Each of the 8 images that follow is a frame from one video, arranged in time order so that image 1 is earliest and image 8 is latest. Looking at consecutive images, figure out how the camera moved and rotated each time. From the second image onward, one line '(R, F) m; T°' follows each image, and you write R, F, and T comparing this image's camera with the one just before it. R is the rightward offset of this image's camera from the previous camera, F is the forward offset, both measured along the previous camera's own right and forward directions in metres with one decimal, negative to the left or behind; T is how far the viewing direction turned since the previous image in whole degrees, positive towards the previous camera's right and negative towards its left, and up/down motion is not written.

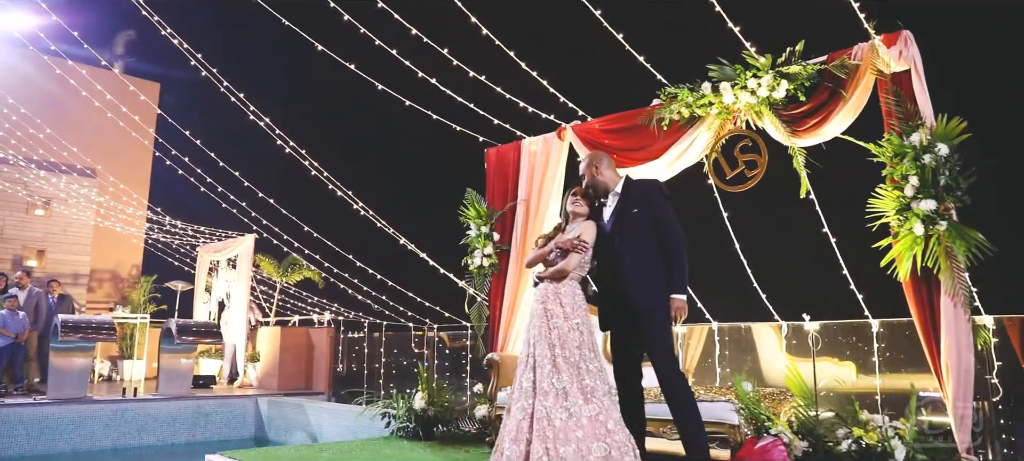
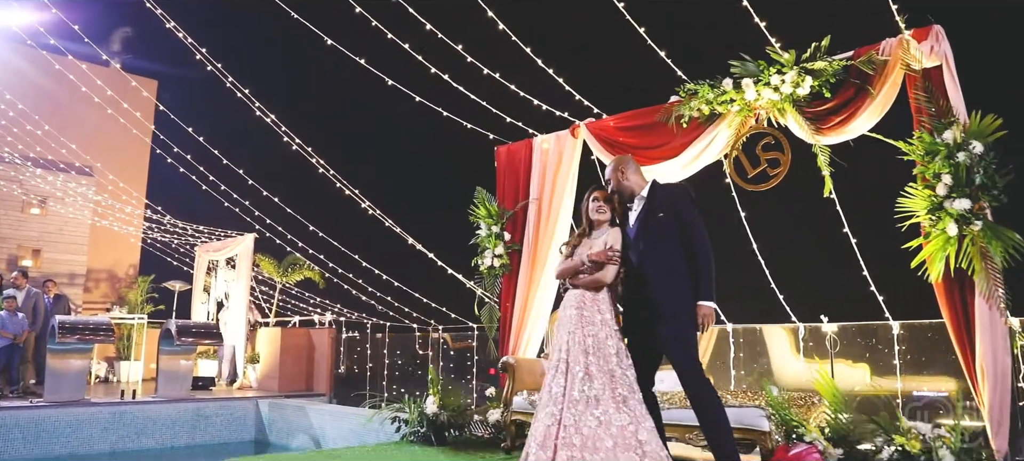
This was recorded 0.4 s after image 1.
(-0.1, +0.1) m; 0°
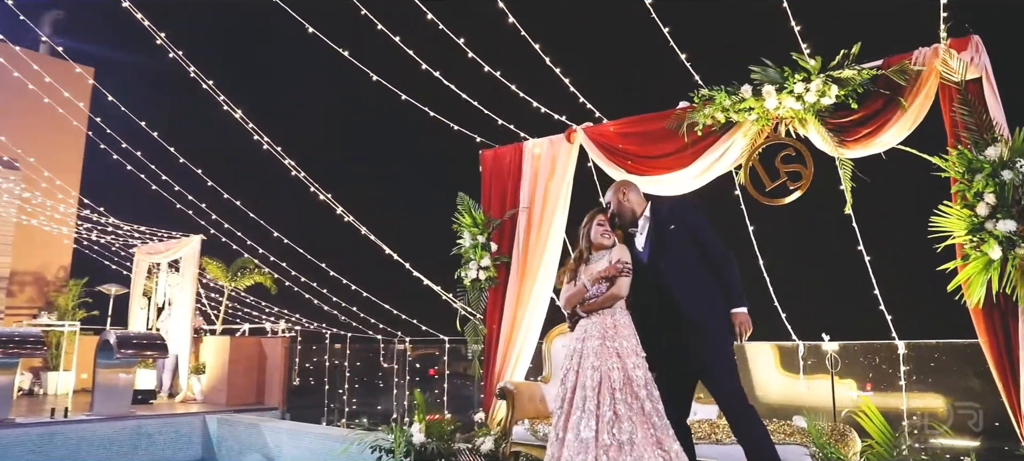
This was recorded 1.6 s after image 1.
(-0.3, +0.4) m; +5°
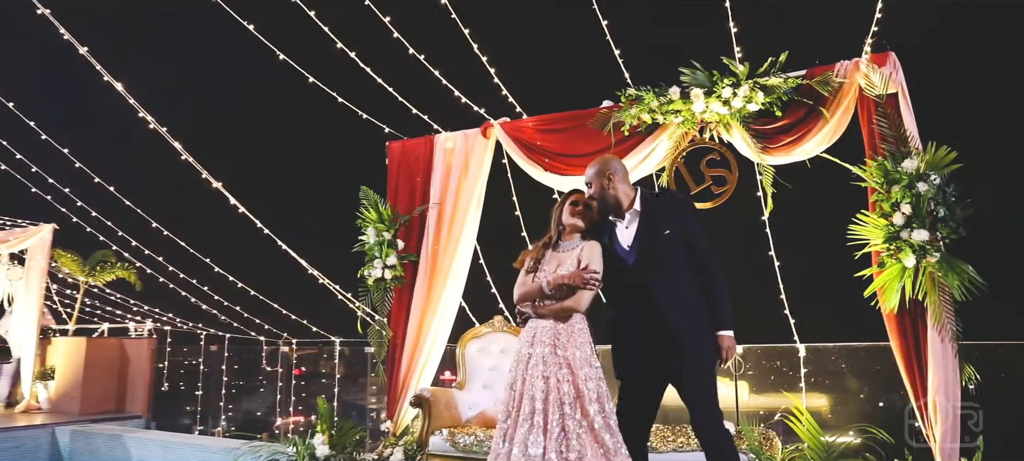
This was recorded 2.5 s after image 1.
(-0.3, +0.2) m; +10°
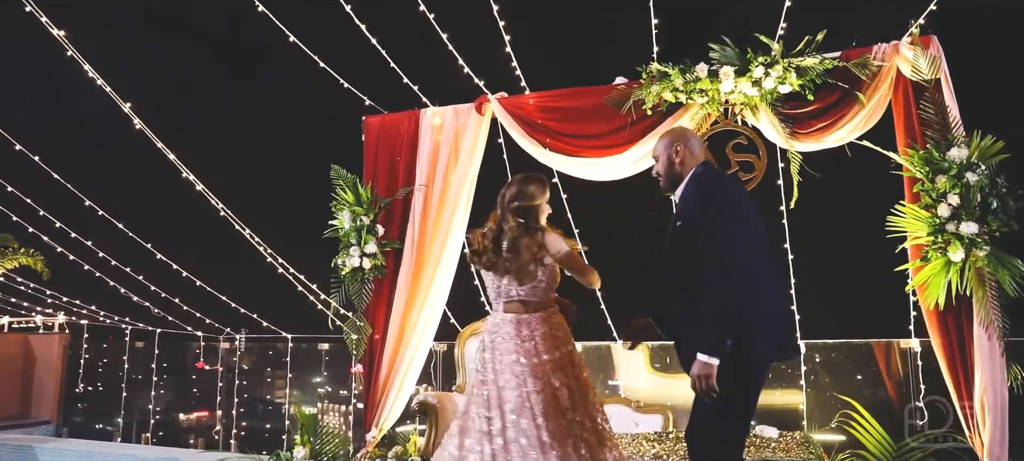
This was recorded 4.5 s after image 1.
(-0.5, +0.4) m; +7°
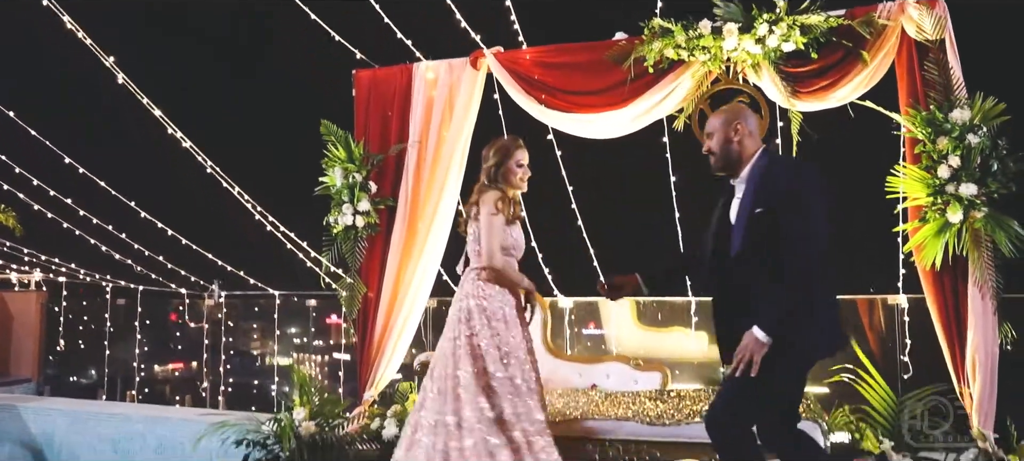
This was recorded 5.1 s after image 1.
(-0.1, 0.0) m; +2°
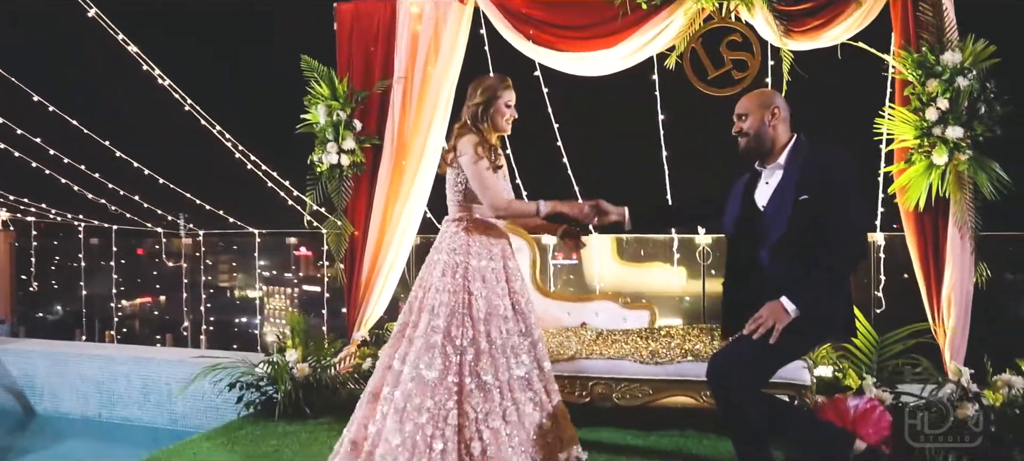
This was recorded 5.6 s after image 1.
(-0.1, 0.0) m; +3°
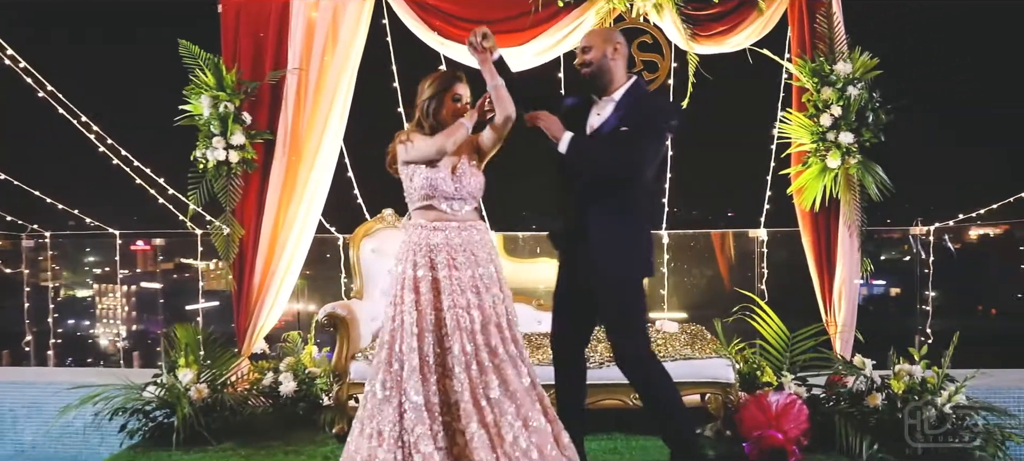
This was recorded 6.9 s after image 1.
(-0.3, +0.1) m; +11°
